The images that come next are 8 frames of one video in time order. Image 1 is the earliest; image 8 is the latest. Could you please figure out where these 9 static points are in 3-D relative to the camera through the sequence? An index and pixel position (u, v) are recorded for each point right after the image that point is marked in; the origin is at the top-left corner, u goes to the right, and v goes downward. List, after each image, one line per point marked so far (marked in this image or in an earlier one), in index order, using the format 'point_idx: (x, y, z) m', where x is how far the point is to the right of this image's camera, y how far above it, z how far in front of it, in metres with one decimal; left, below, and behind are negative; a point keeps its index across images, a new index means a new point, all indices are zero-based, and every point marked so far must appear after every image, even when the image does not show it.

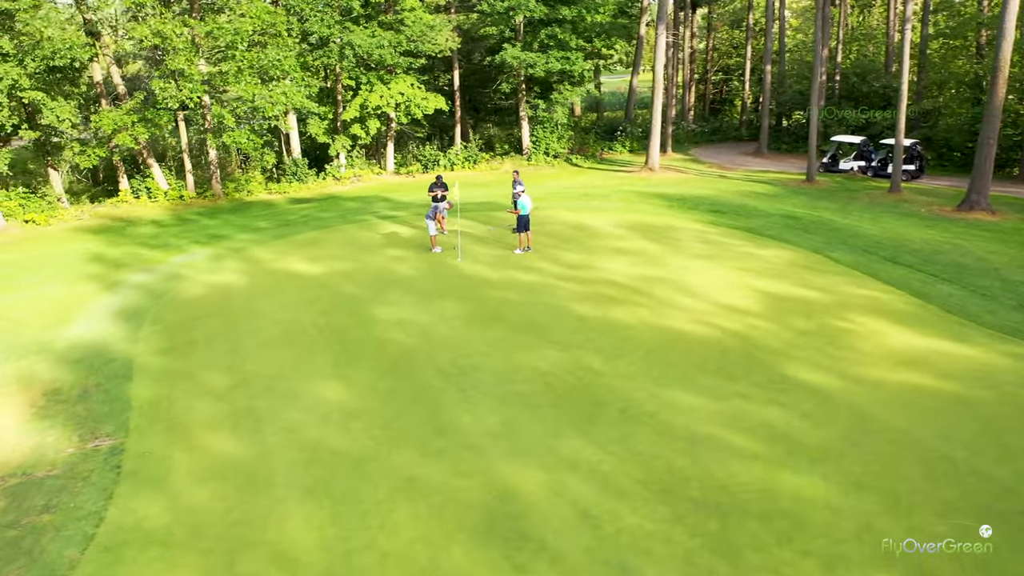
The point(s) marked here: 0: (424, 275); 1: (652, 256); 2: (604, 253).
0: (-1.7, +0.2, +15.8) m
1: (+2.8, +0.7, +16.6) m
2: (+1.9, +0.7, +16.8) m
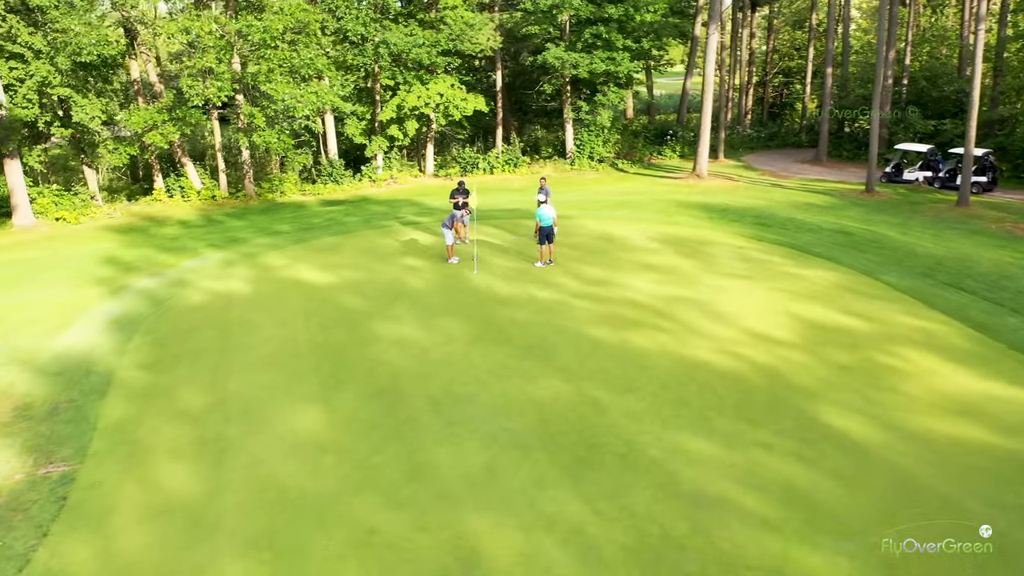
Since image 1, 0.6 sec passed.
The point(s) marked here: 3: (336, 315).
0: (-1.4, 0.0, +14.8) m
1: (+3.2, +0.3, +15.2) m
2: (+2.2, +0.4, +15.6) m
3: (-2.9, -0.5, +13.6) m
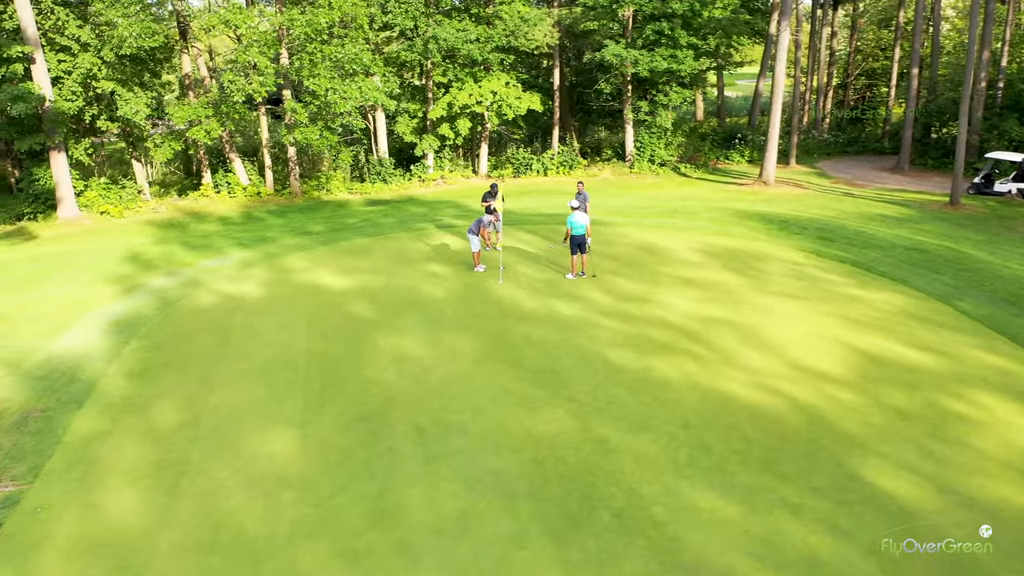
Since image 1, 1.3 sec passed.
0: (-1.0, -0.2, +13.7) m
1: (+3.6, 0.0, +13.7) m
2: (+2.7, +0.1, +14.1) m
3: (-2.6, -0.6, +12.7) m
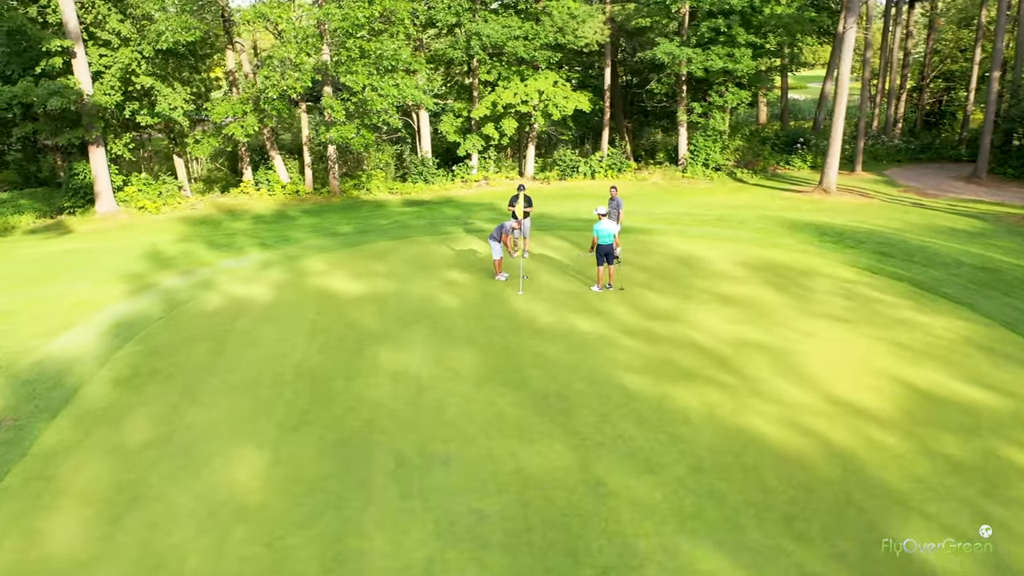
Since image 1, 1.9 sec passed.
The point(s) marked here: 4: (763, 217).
0: (-0.7, -0.3, +12.8) m
1: (+3.9, -0.3, +12.5) m
2: (+3.0, -0.2, +12.9) m
3: (-2.4, -0.7, +11.9) m
4: (+6.0, +1.7, +19.6) m
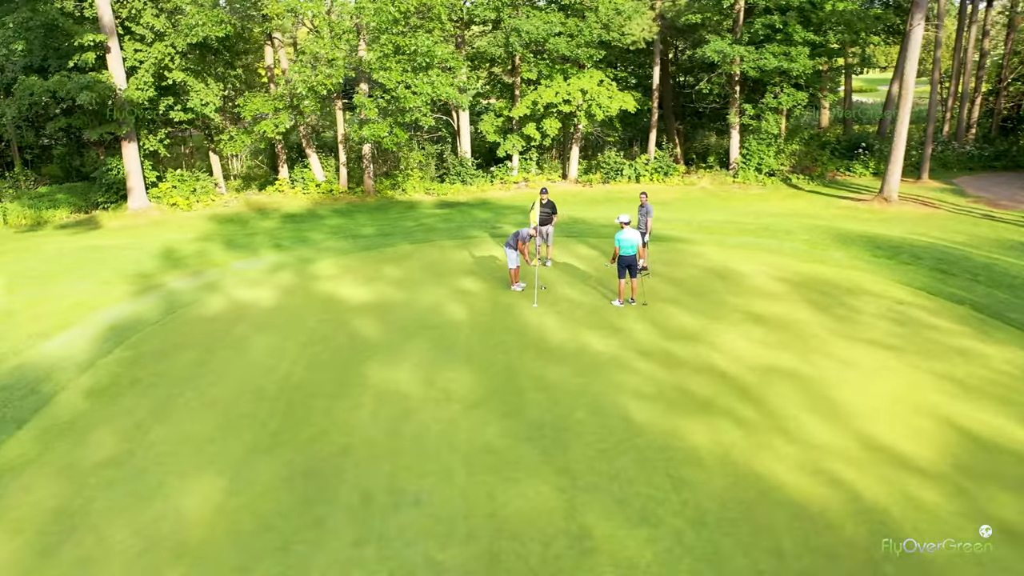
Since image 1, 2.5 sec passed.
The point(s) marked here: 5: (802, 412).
0: (-0.6, -0.5, +11.9) m
1: (+4.0, -0.6, +11.3) m
2: (+3.2, -0.5, +11.8) m
3: (-2.4, -0.8, +11.1) m
4: (+6.7, +1.3, +18.2) m
5: (+3.2, -1.3, +8.9) m
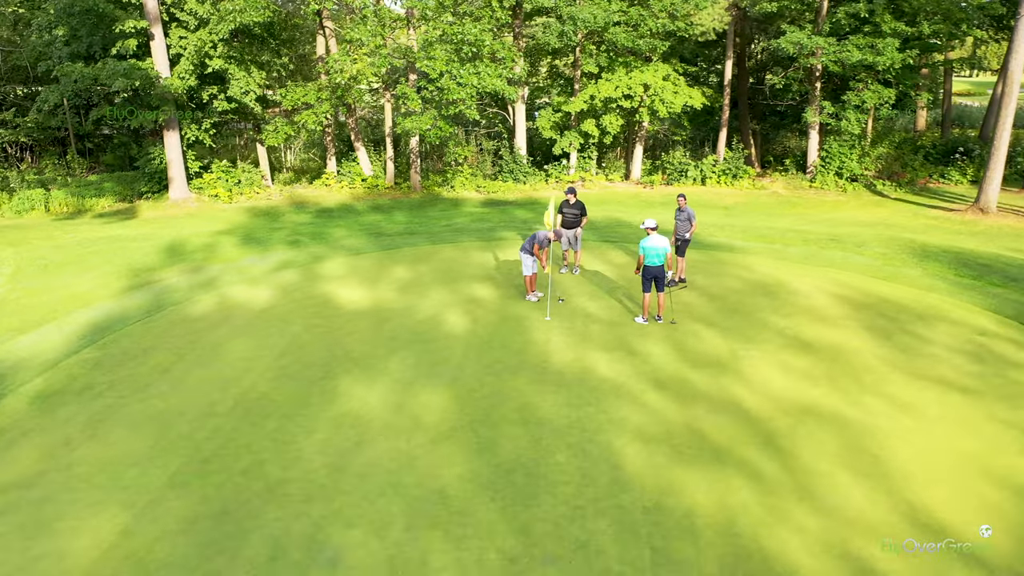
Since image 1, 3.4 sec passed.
0: (-0.5, -0.6, +10.5) m
1: (+4.0, -0.9, +9.4) m
2: (+3.2, -0.7, +10.0) m
3: (-2.4, -0.9, +9.9) m
4: (+7.4, +1.0, +16.1) m
5: (+2.9, -1.6, +7.2) m
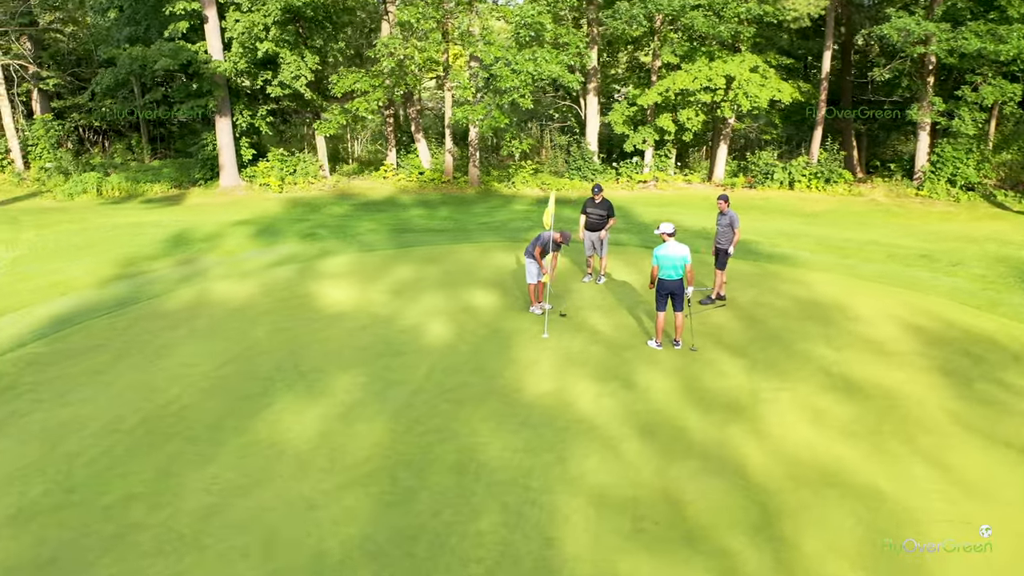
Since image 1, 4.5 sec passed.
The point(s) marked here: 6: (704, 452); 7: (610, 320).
0: (-0.7, -0.7, +8.9) m
1: (+3.6, -1.2, +7.3) m
2: (+2.9, -1.0, +8.0) m
3: (-2.6, -0.9, +8.6) m
4: (+8.0, +0.5, +13.4) m
5: (+2.2, -1.8, +5.2) m
6: (+1.6, -1.3, +6.7) m
7: (+1.2, -0.4, +9.8) m
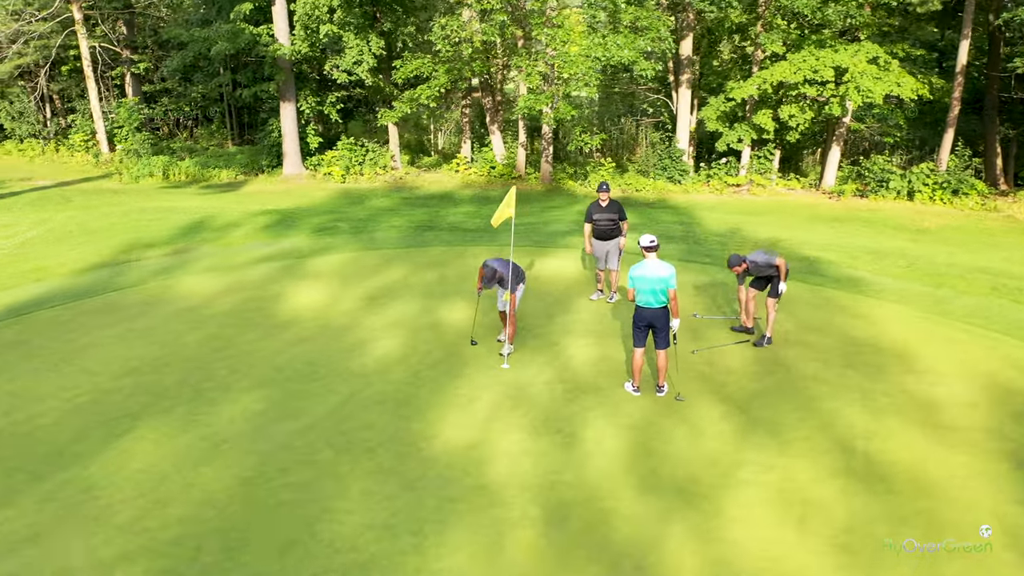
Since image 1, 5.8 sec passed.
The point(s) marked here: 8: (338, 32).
0: (-1.2, -0.8, +7.4) m
1: (+2.8, -1.5, +5.0) m
2: (+2.2, -1.3, +5.8) m
3: (-3.2, -0.9, +7.3) m
4: (+8.1, -0.1, +10.4) m
5: (+1.0, -2.1, +3.2) m
6: (+0.7, -1.6, +4.8) m
7: (+0.8, -0.6, +8.0) m
8: (-4.1, +6.1, +19.7) m
